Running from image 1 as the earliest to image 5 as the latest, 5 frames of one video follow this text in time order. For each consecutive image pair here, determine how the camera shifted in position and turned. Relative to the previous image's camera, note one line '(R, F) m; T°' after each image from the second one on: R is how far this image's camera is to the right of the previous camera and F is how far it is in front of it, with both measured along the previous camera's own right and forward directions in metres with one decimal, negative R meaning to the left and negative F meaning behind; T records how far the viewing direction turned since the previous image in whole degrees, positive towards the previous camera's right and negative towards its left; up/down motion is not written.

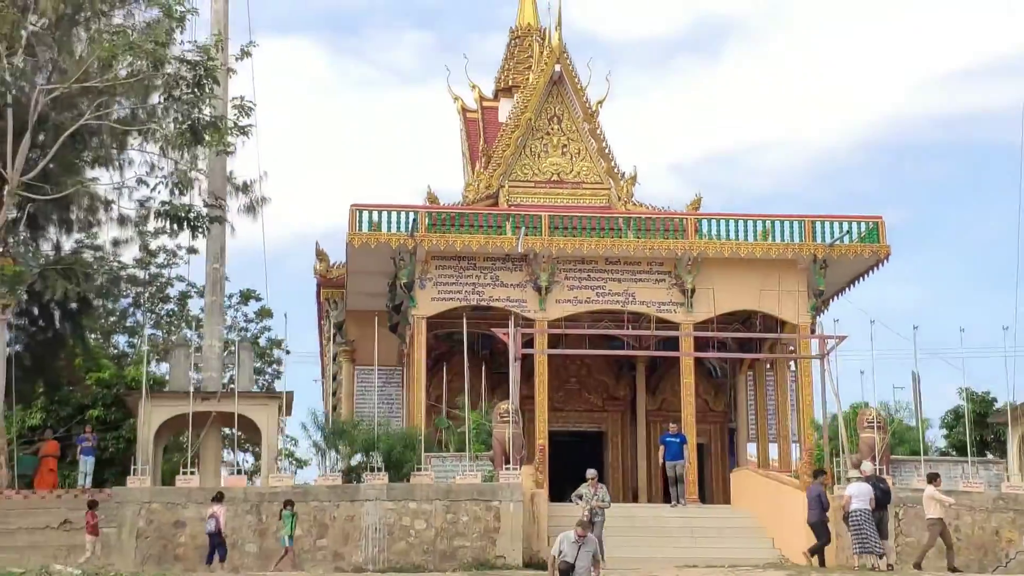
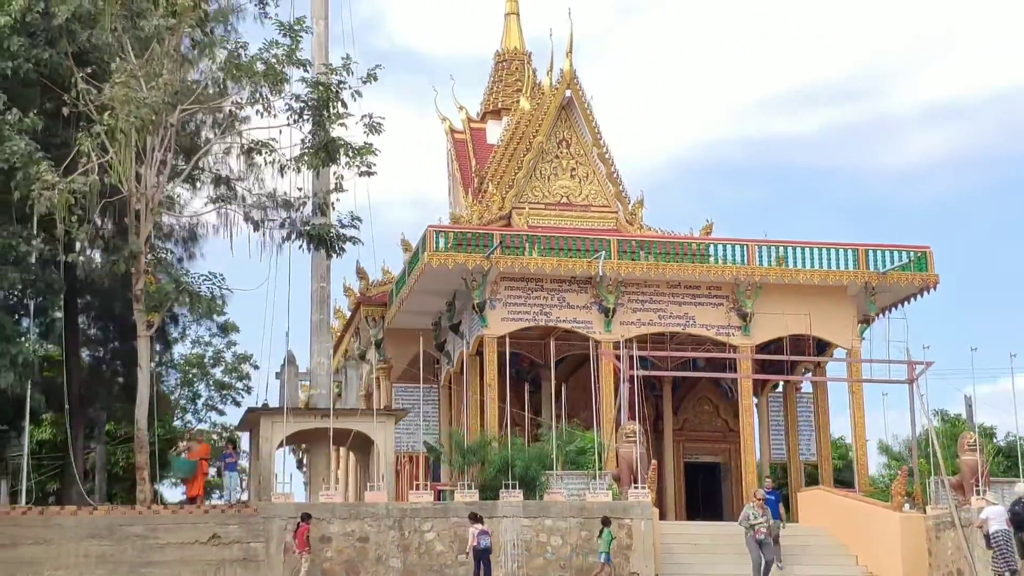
(-2.6, -0.4) m; +4°
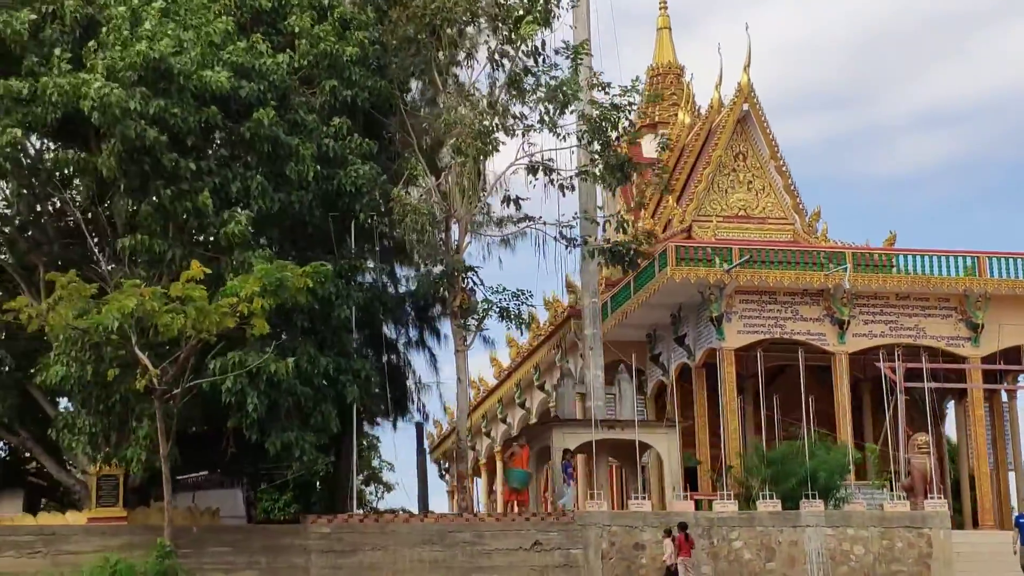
(-2.6, -0.6) m; -3°
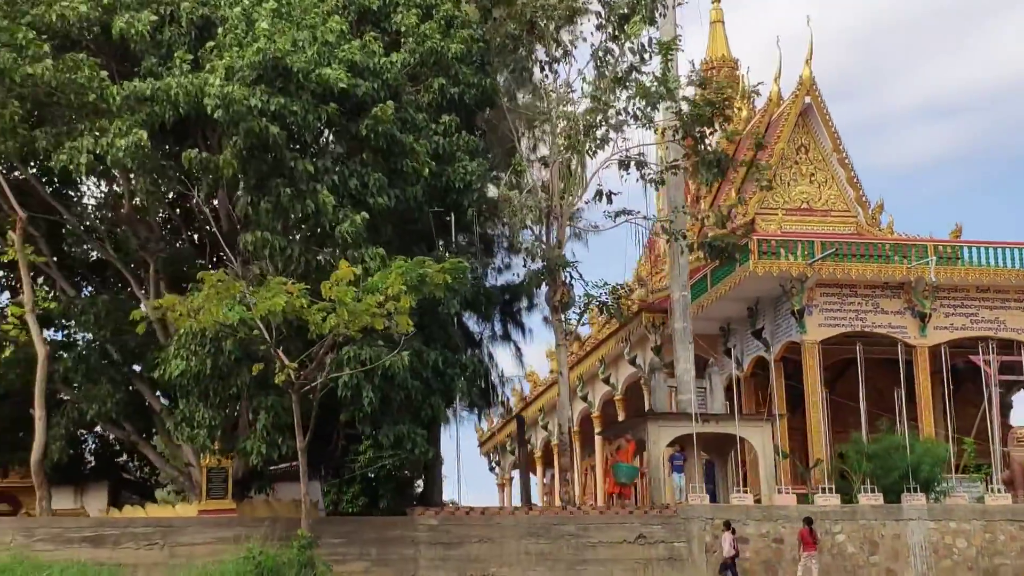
(-0.8, -0.1) m; -1°
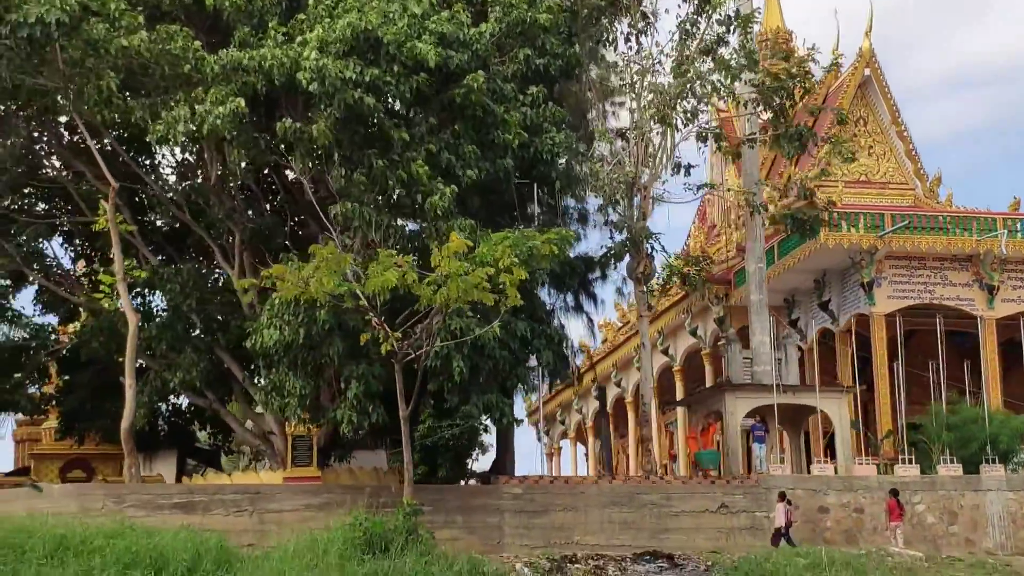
(-0.6, -0.1) m; -1°
